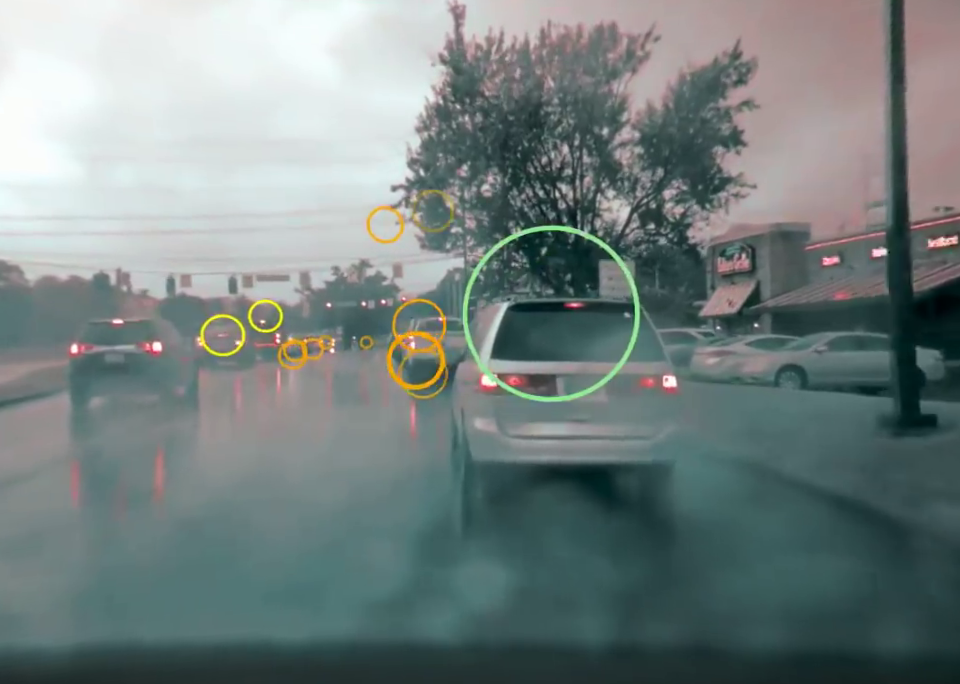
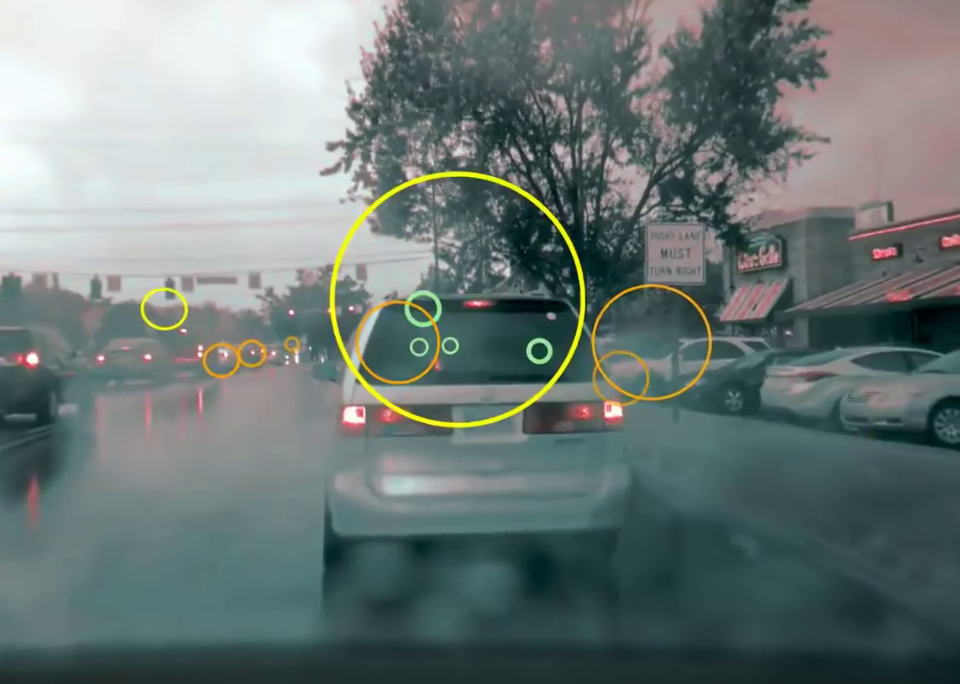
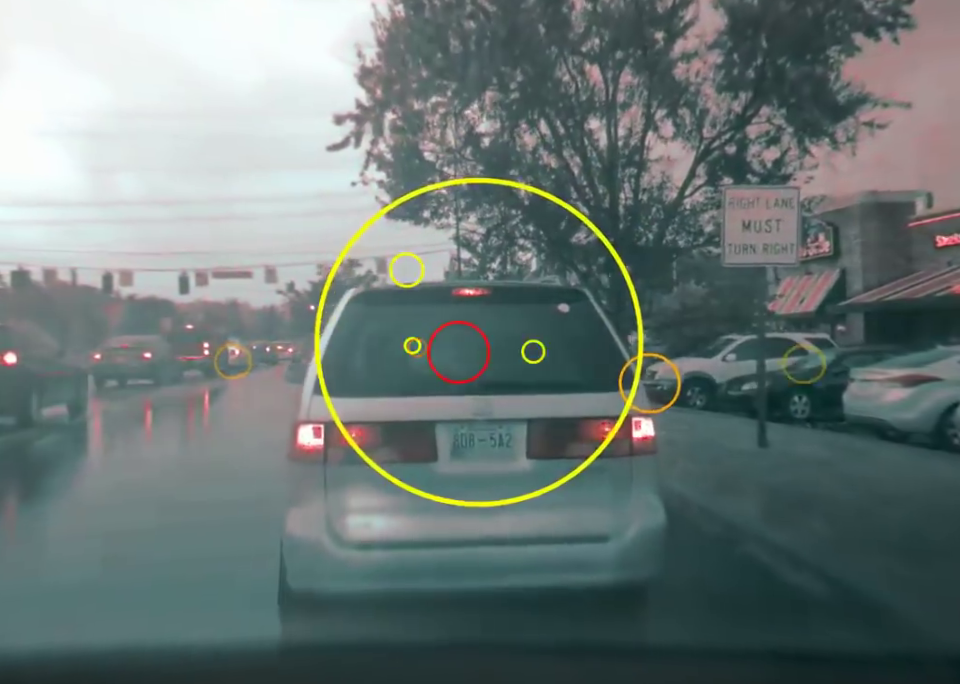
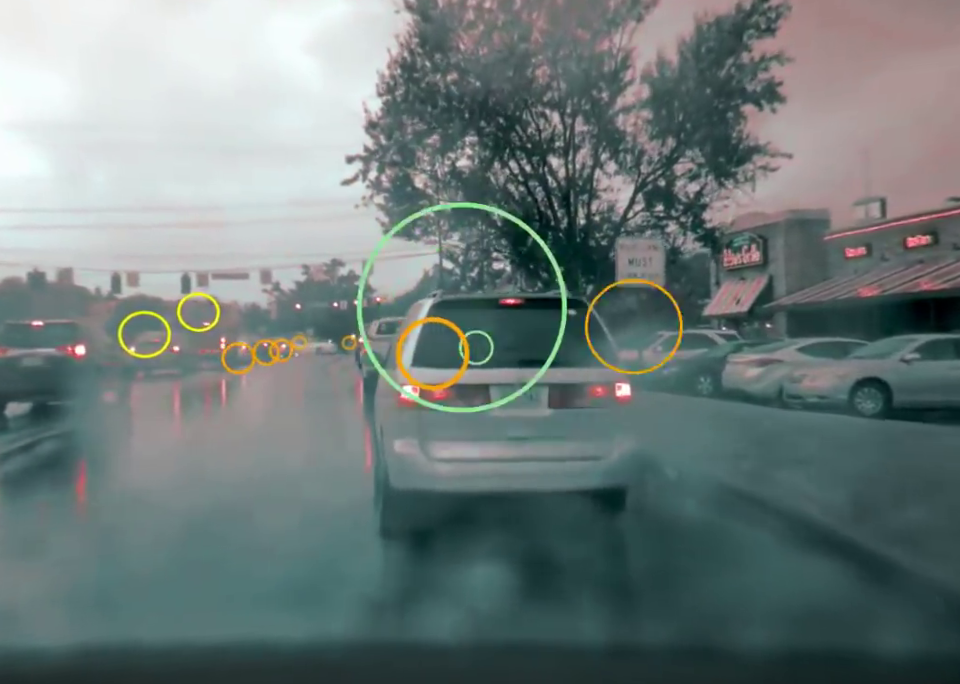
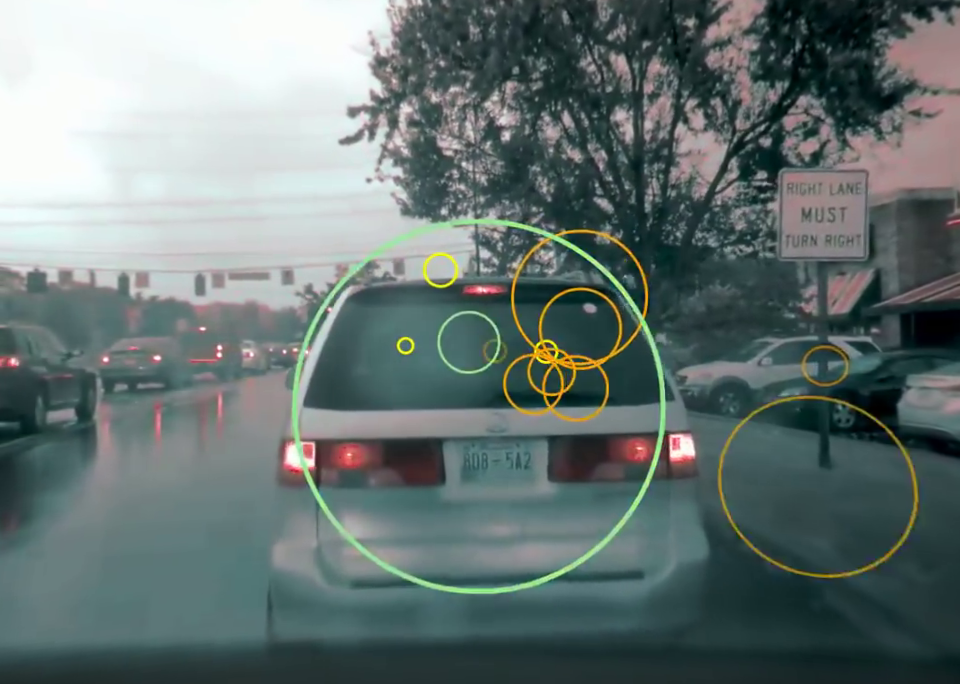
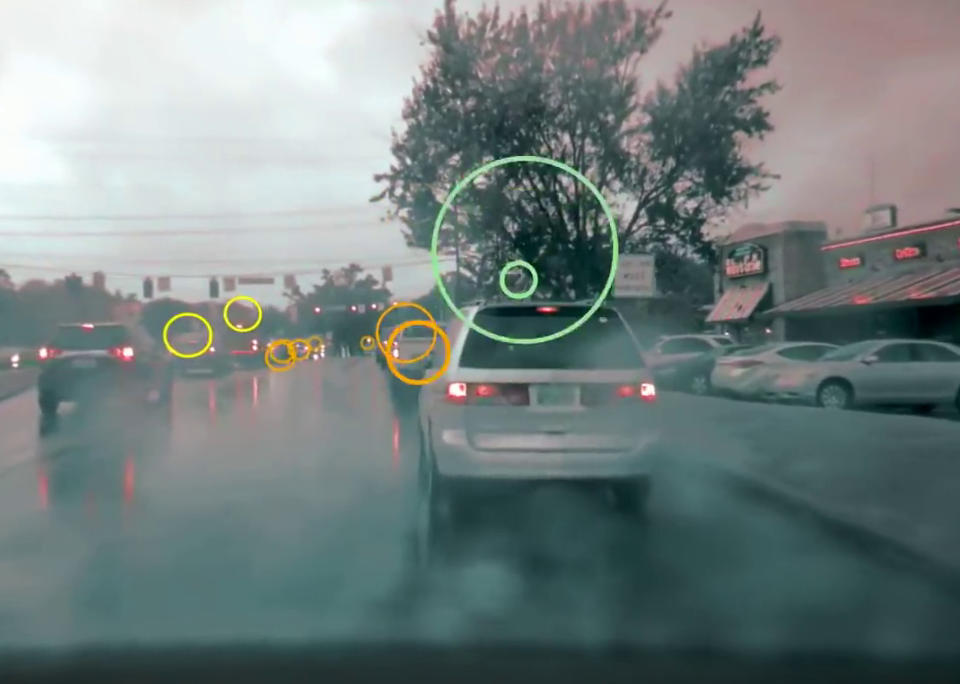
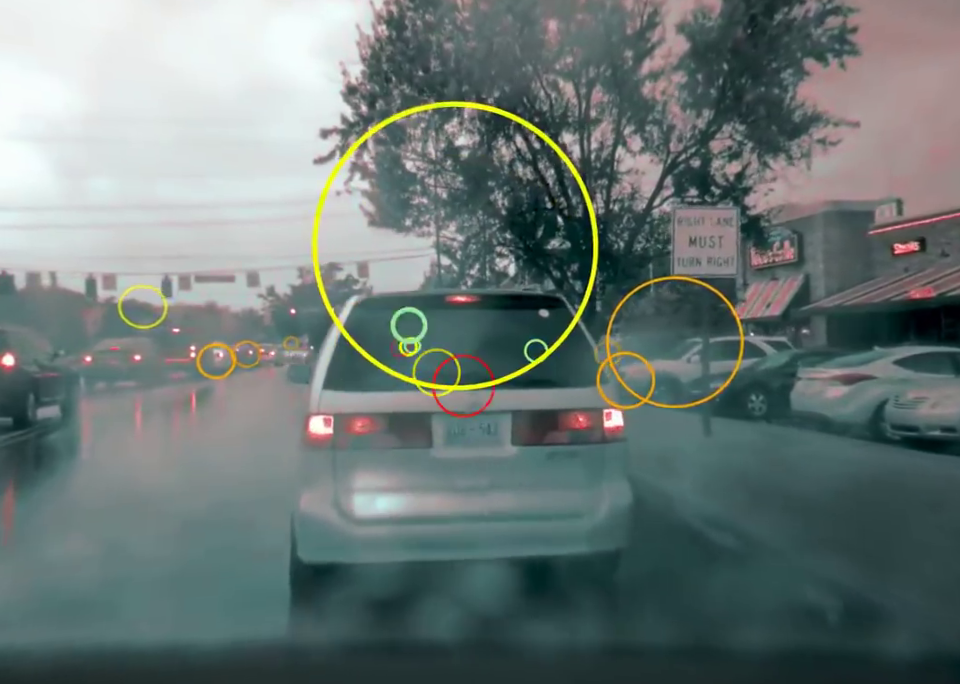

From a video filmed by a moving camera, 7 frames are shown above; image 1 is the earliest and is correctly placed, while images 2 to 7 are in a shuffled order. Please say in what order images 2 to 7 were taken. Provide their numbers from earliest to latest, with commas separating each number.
6, 4, 2, 7, 3, 5
